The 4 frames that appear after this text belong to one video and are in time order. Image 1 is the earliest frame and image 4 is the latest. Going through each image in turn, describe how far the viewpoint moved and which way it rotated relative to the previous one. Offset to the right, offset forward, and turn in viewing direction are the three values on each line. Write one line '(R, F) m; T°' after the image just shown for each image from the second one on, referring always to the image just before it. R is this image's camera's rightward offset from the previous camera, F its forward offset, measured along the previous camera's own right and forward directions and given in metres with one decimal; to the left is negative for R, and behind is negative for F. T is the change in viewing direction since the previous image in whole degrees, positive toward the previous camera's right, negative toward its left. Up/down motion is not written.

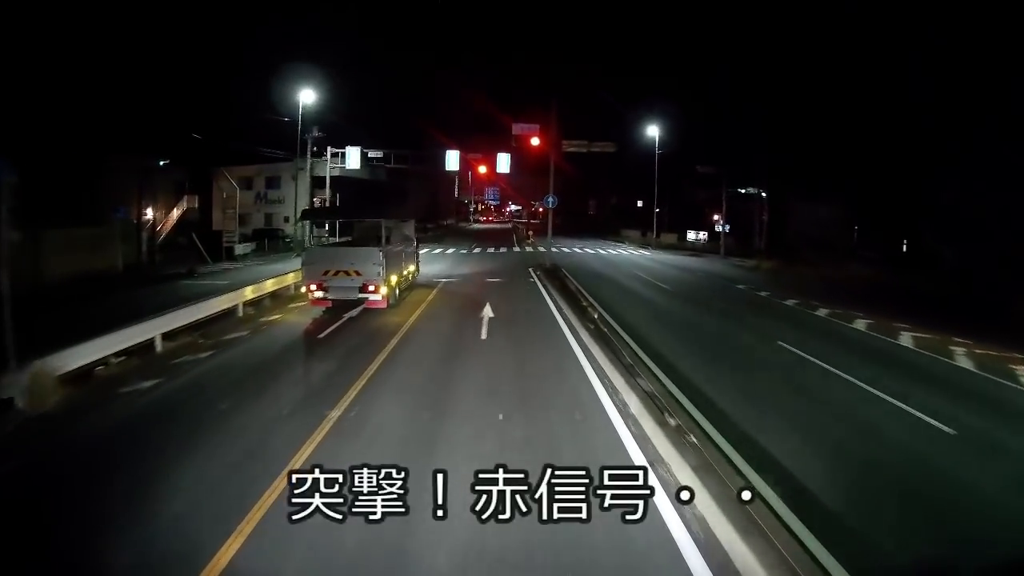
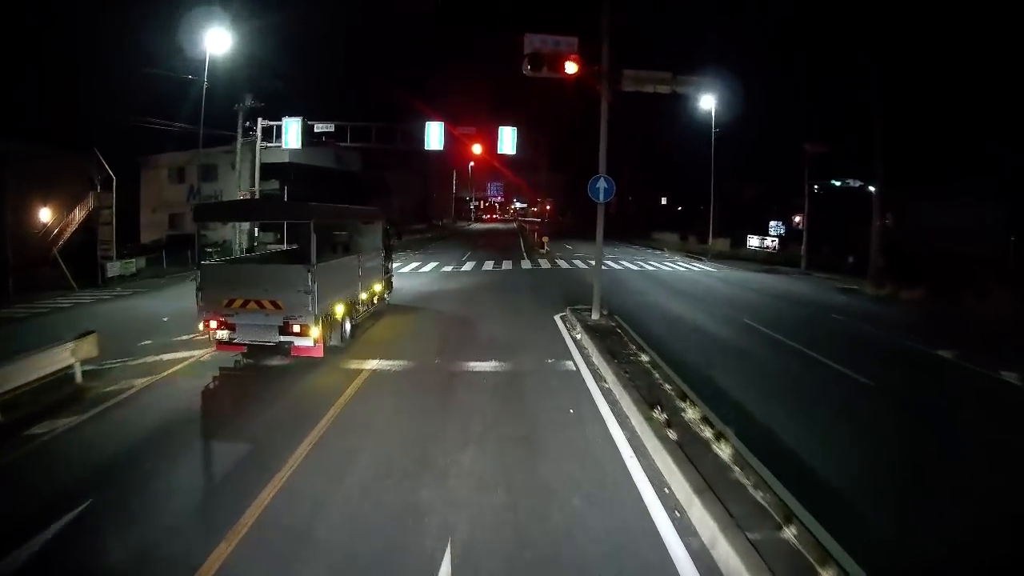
(0.0, +3.9) m; 0°
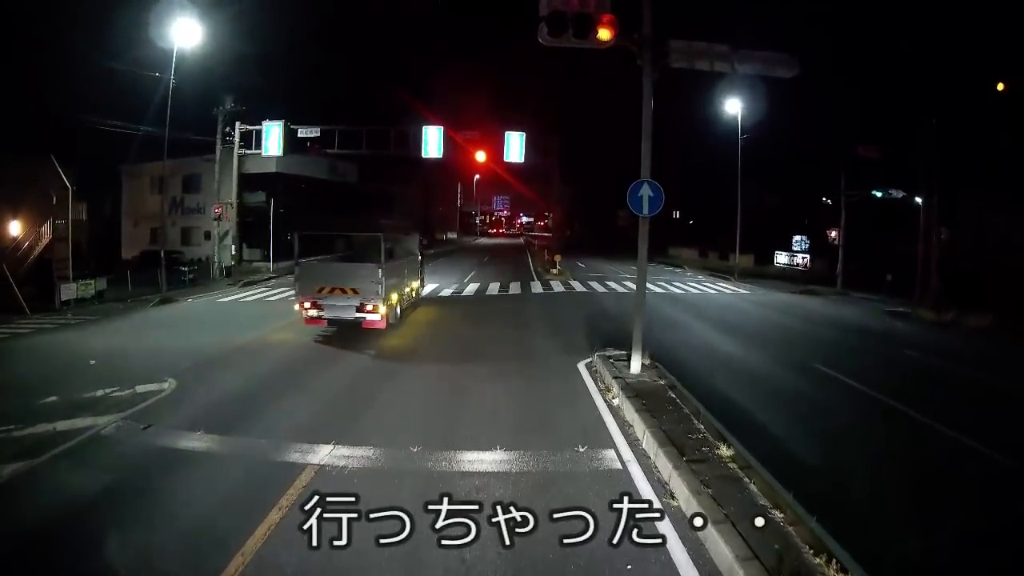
(0.0, +1.0) m; 0°
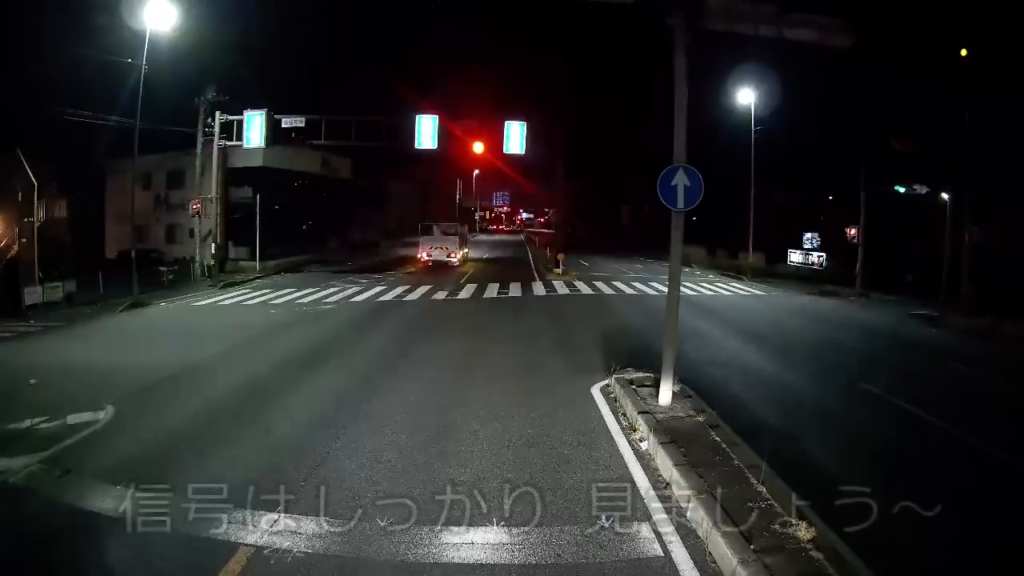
(0.0, +0.5) m; 0°
